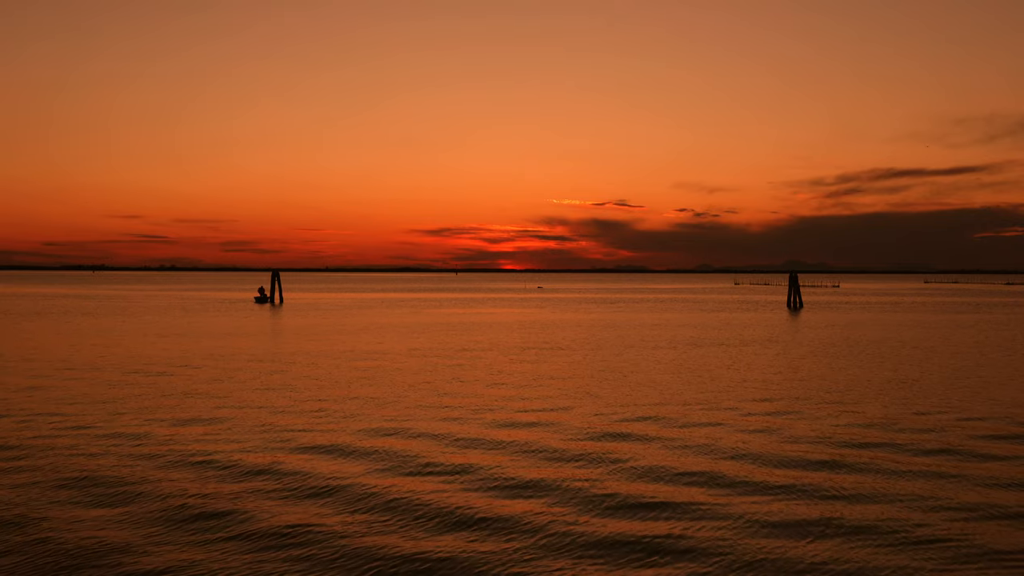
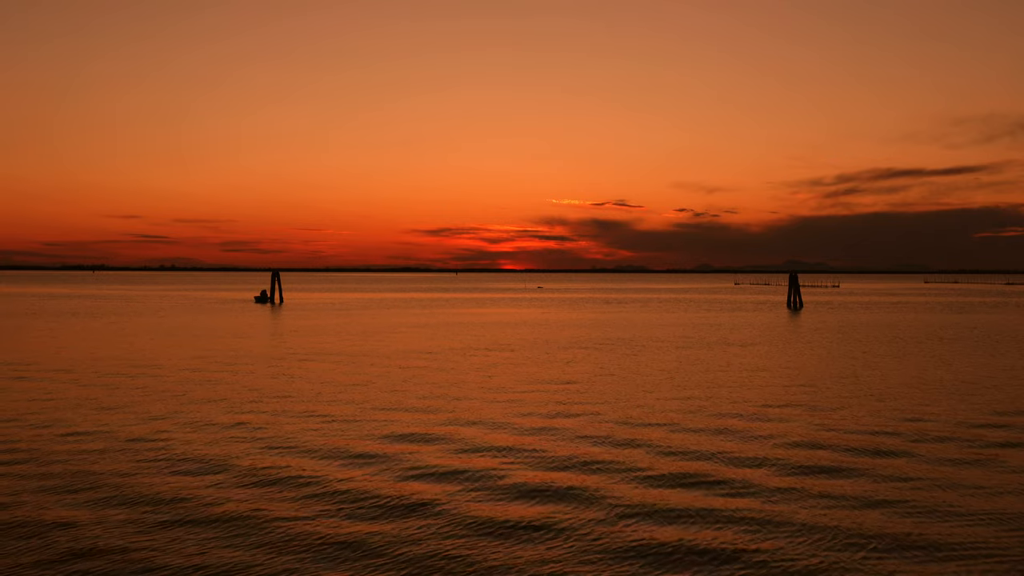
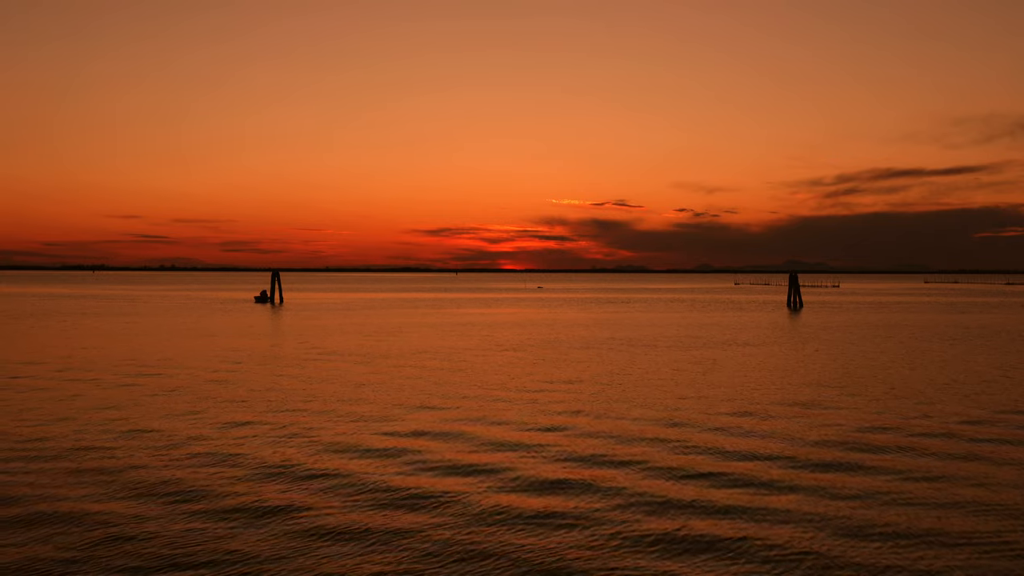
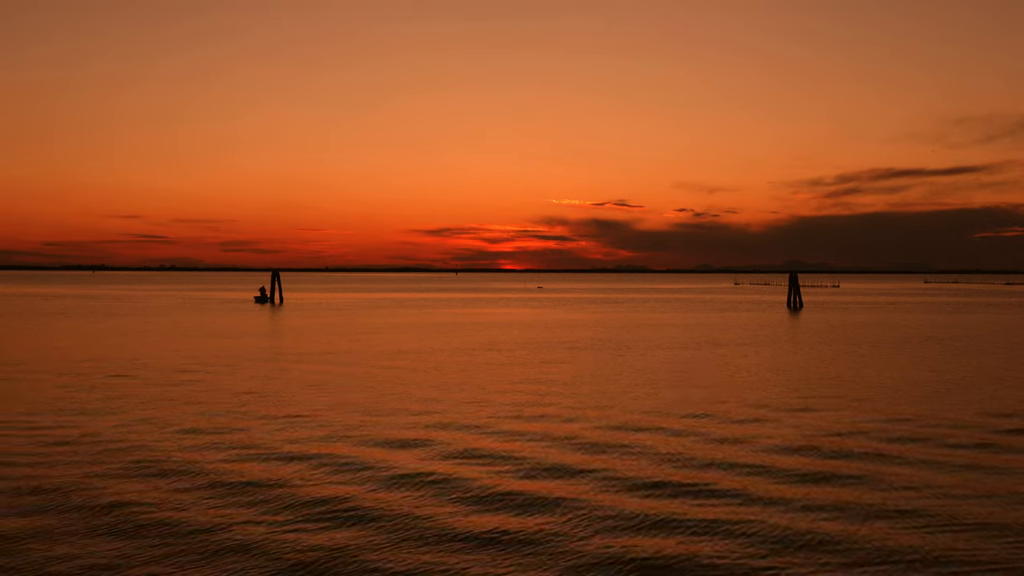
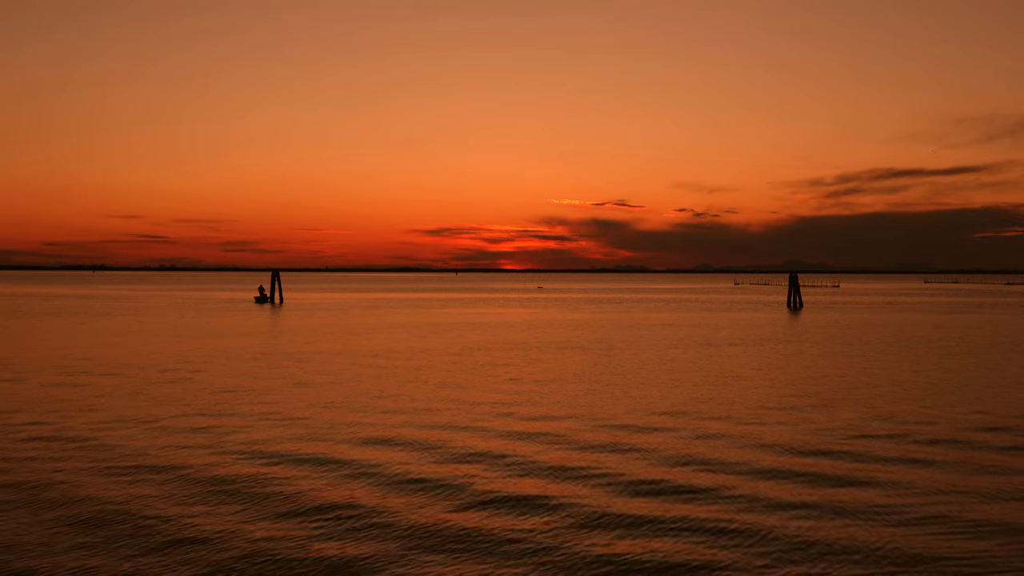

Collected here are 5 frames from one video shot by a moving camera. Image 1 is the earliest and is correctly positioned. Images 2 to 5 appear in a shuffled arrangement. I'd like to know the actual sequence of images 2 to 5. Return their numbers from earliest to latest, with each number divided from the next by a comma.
5, 4, 2, 3
